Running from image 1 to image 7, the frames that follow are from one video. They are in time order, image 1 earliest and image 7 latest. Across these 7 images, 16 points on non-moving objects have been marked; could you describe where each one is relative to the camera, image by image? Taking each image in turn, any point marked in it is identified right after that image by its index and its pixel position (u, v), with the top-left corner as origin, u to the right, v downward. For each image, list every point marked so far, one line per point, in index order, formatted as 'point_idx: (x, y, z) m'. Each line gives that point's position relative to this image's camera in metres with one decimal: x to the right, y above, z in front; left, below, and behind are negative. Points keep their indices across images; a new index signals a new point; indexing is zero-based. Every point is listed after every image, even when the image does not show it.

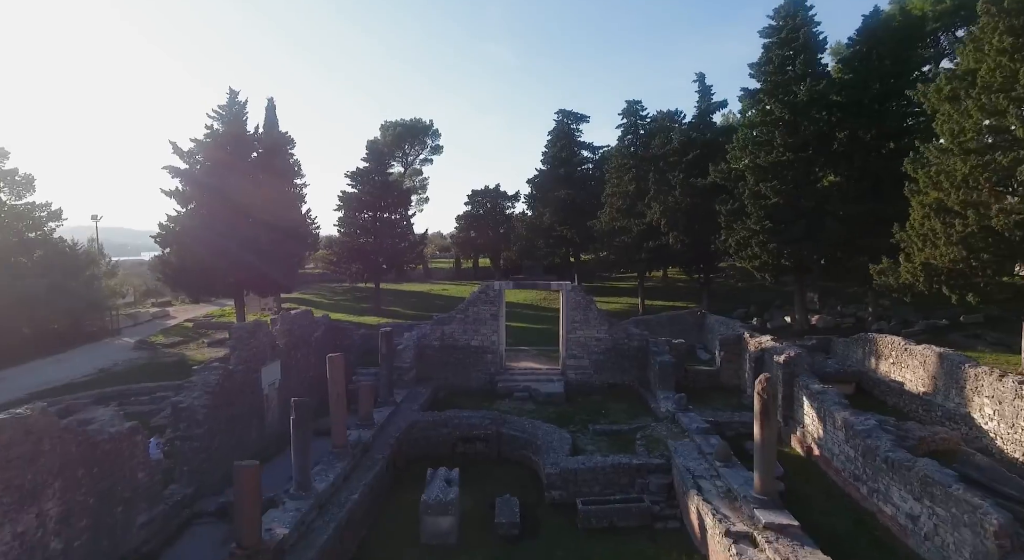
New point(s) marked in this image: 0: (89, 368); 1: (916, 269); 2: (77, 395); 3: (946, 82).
0: (-11.2, -2.3, +15.1) m
1: (+7.4, +0.2, +10.4) m
2: (-9.4, -2.5, +12.2) m
3: (+8.1, +3.7, +10.5) m
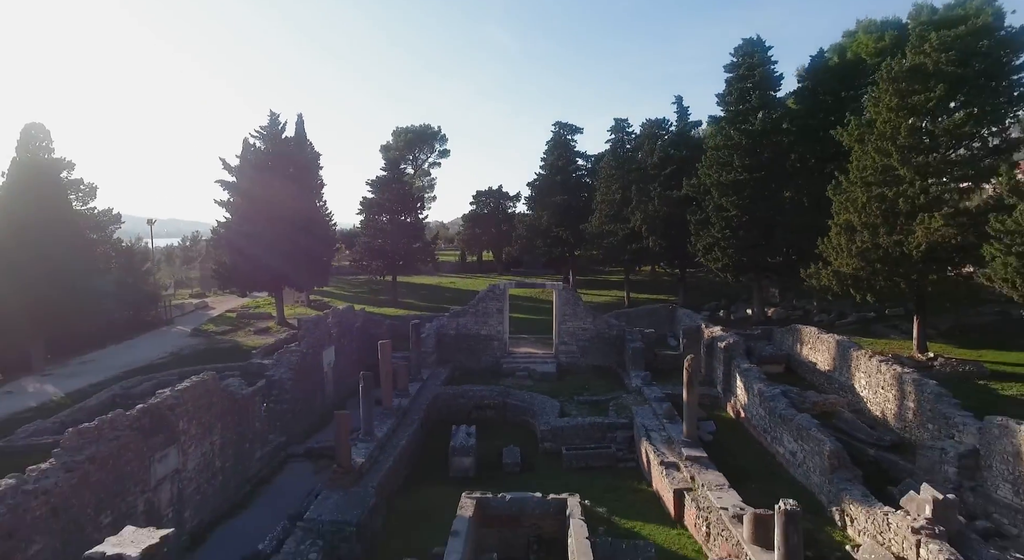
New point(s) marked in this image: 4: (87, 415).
0: (-11.2, -2.2, +18.0) m
1: (+7.5, +0.1, +13.3) m
2: (-9.3, -2.5, +15.2) m
3: (+8.1, +3.6, +13.3) m
4: (-9.0, -2.9, +12.0) m
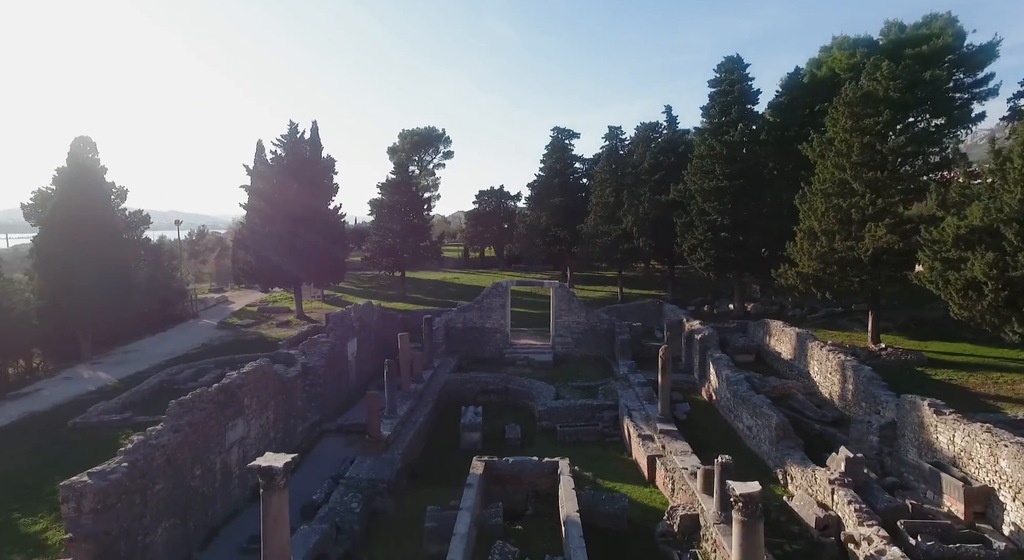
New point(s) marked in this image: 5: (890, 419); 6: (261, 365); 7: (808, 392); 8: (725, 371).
0: (-11.1, -2.2, +19.8) m
1: (+7.5, +0.1, +15.0) m
2: (-9.3, -2.5, +16.9) m
3: (+8.2, +3.7, +15.0) m
4: (-9.0, -2.9, +13.7) m
5: (+6.6, -2.4, +9.8) m
6: (-4.4, -1.5, +9.9) m
7: (+6.4, -2.4, +12.3) m
8: (+4.8, -2.1, +12.7) m
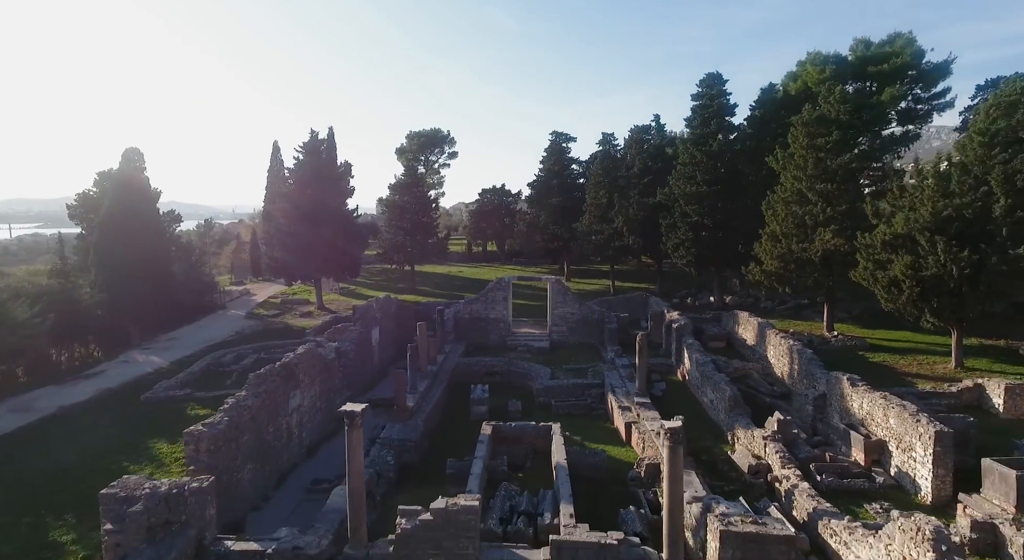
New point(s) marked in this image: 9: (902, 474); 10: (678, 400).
0: (-11.1, -2.0, +22.0) m
1: (+7.6, +0.2, +17.2) m
2: (-9.2, -2.3, +19.2) m
3: (+8.2, +3.8, +17.1) m
4: (-9.0, -2.8, +16.0) m
5: (+6.6, -2.4, +12.0) m
6: (-4.3, -1.5, +12.1) m
7: (+6.5, -2.4, +14.5) m
8: (+4.9, -2.0, +15.0) m
9: (+6.4, -3.2, +9.2) m
10: (+4.2, -3.0, +14.3) m
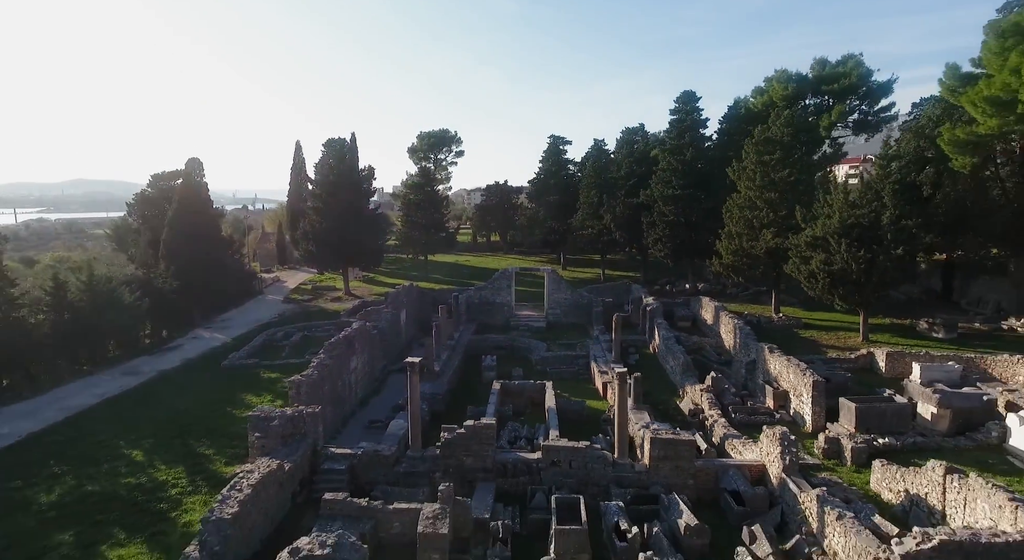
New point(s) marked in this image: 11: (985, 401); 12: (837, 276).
0: (-11.0, -1.5, +25.7) m
1: (+7.7, +0.6, +20.8) m
2: (-9.1, -1.9, +22.9) m
3: (+8.3, +4.1, +20.6) m
4: (-8.9, -2.5, +19.7) m
5: (+6.7, -2.2, +15.7) m
6: (-4.2, -1.3, +15.8) m
7: (+6.6, -2.1, +18.2) m
8: (+5.0, -1.7, +18.6) m
9: (+6.5, -3.1, +12.9) m
10: (+4.3, -2.8, +18.0) m
11: (+9.4, -2.4, +11.2) m
12: (+9.0, +0.1, +15.7) m
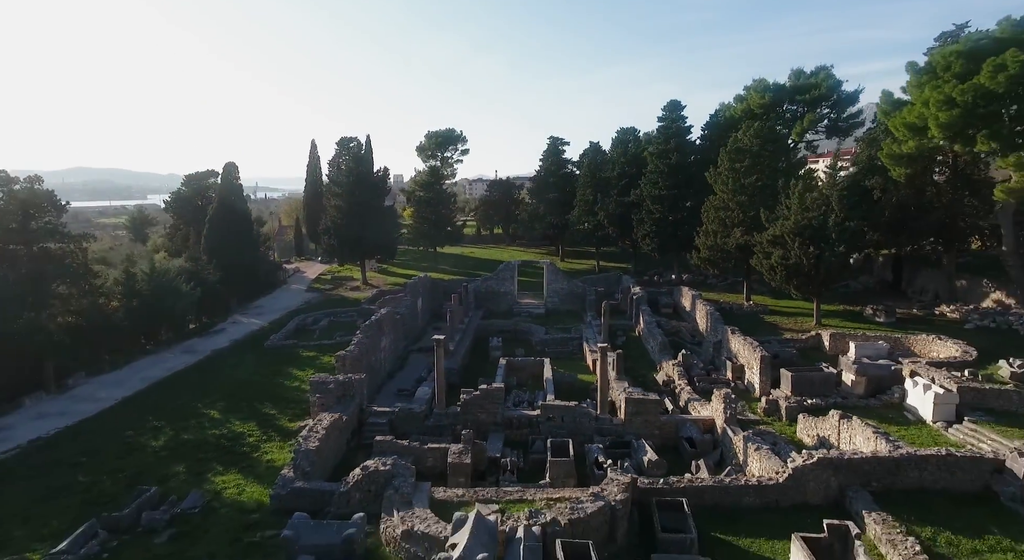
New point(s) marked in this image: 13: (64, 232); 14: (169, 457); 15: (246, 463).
0: (-10.8, -1.0, +28.5) m
1: (+7.8, +0.9, +23.6) m
2: (-9.0, -1.5, +25.7) m
3: (+8.4, +4.4, +23.3) m
4: (-8.7, -2.1, +22.5) m
5: (+6.8, -1.9, +18.5) m
6: (-4.1, -1.0, +18.6) m
7: (+6.7, -1.8, +21.0) m
8: (+5.1, -1.4, +21.4) m
9: (+6.6, -2.9, +15.7) m
10: (+4.4, -2.5, +20.8) m
11: (+9.5, -2.2, +14.1) m
12: (+9.2, +0.3, +18.5) m
13: (-12.9, +1.4, +16.3) m
14: (-7.5, -3.9, +12.3) m
15: (-5.6, -3.9, +11.9) m
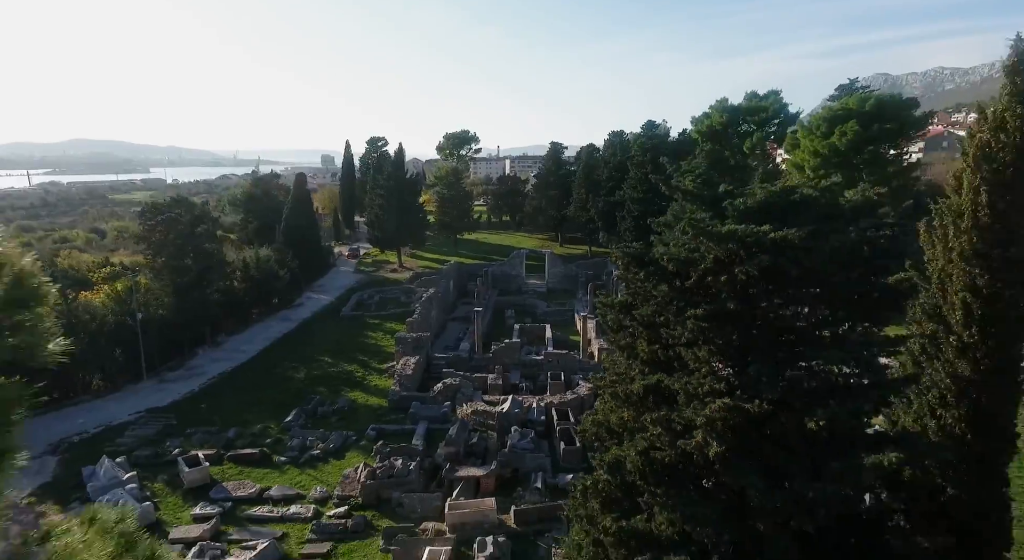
0: (-10.3, 0.0, +35.8) m
1: (+8.3, +1.7, +30.7) m
2: (-8.5, -0.6, +33.0) m
3: (+9.0, +5.2, +30.3) m
4: (-8.2, -1.4, +29.9) m
5: (+7.3, -1.4, +25.8) m
6: (-3.6, -0.5, +25.9) m
7: (+7.2, -1.2, +28.3) m
8: (+5.6, -0.7, +28.7) m
9: (+7.1, -2.5, +23.1) m
10: (+4.9, -1.9, +28.2) m
11: (+10.0, -1.9, +21.4) m
12: (+9.7, +0.9, +25.7) m
13: (-12.4, +1.9, +23.4) m
14: (-7.0, -3.6, +19.8) m
15: (-5.1, -3.6, +19.3) m
